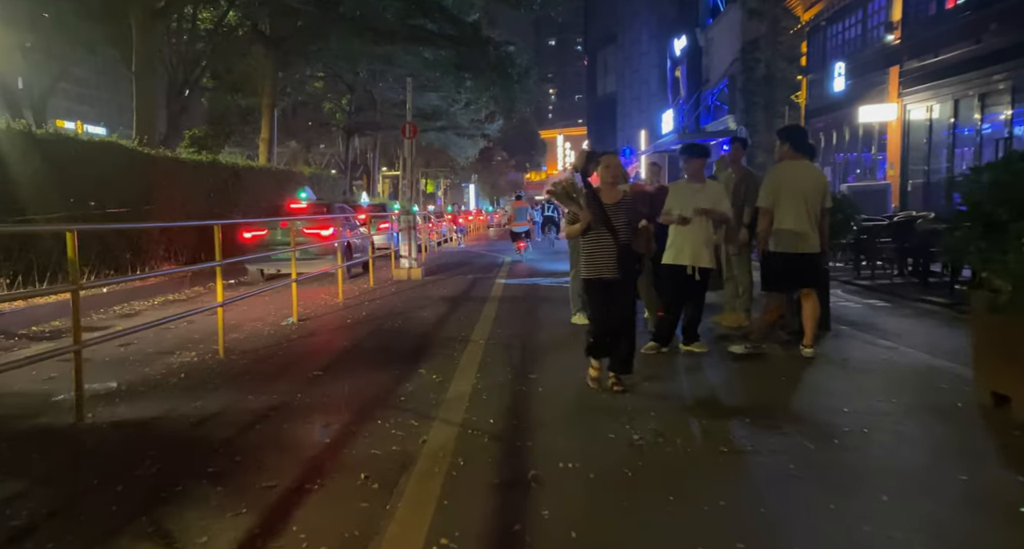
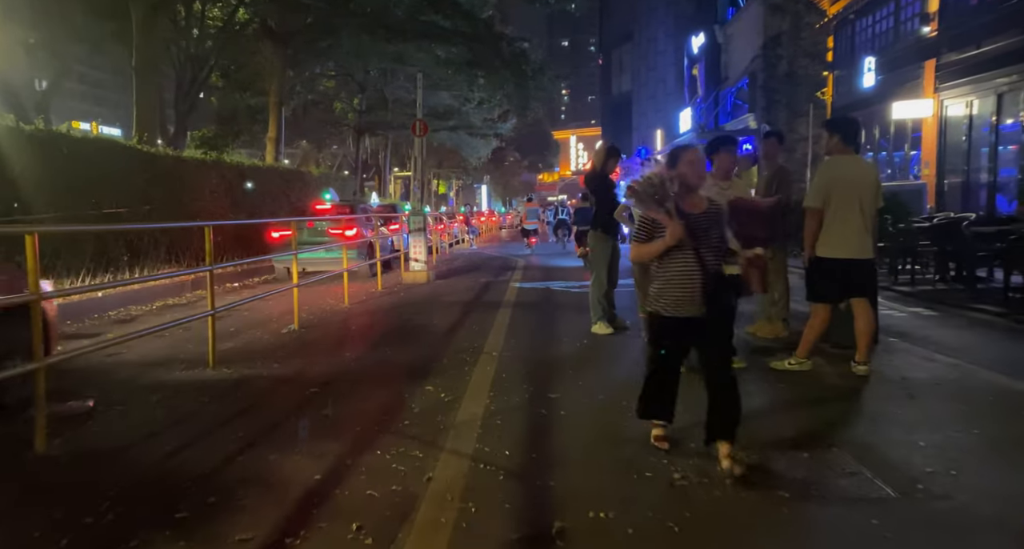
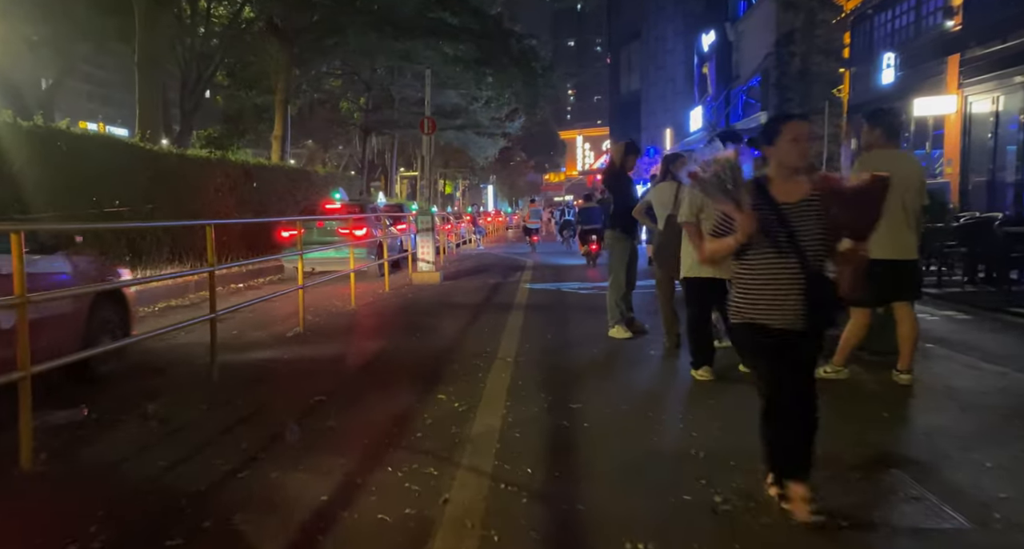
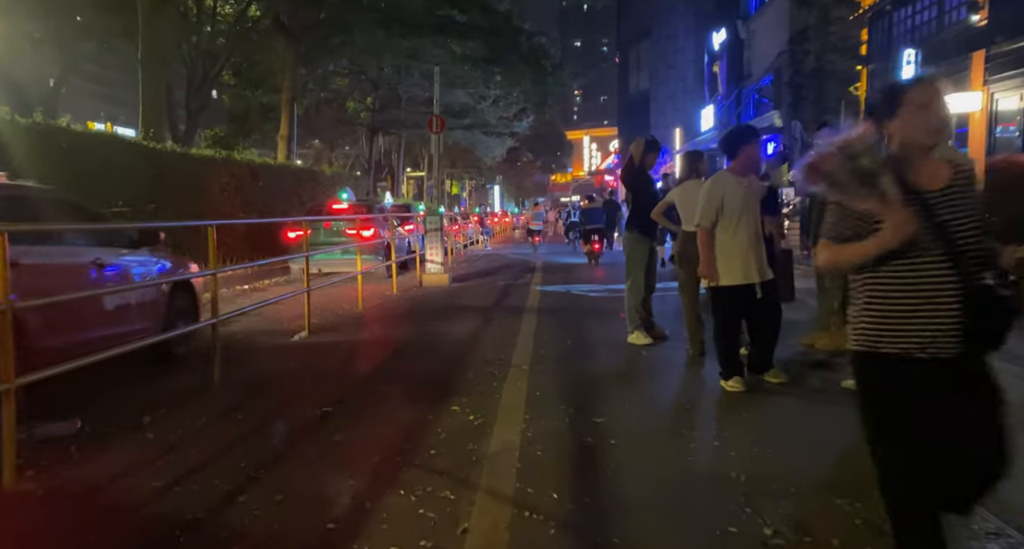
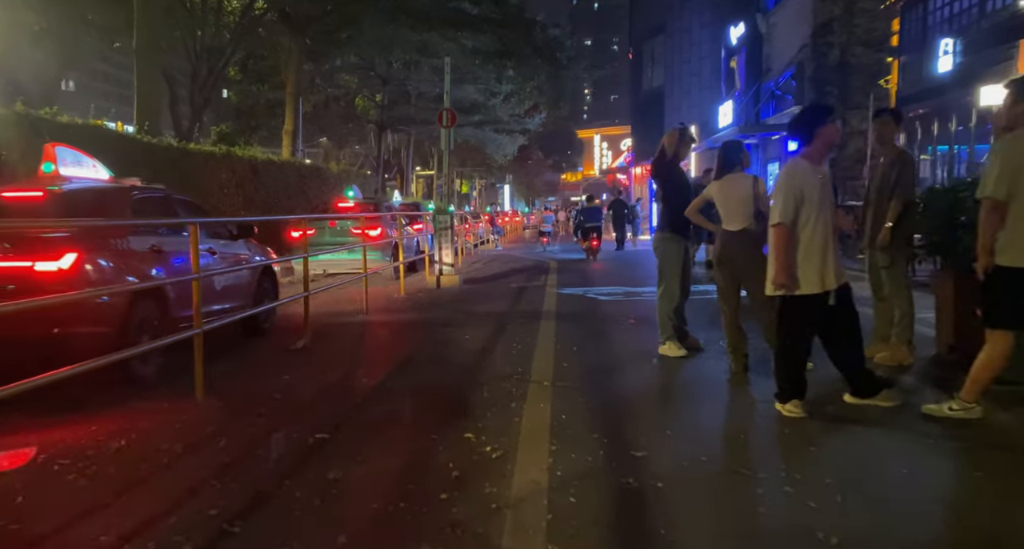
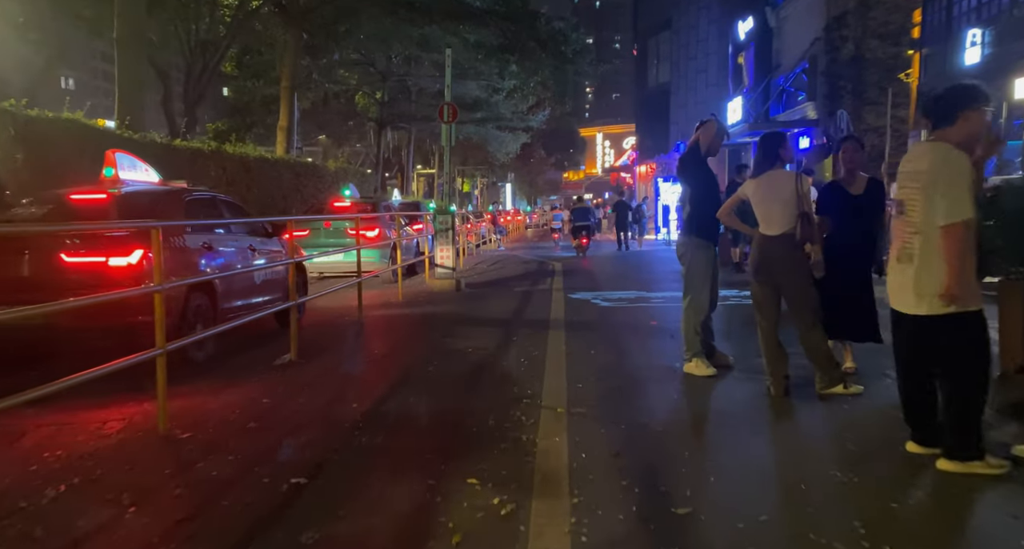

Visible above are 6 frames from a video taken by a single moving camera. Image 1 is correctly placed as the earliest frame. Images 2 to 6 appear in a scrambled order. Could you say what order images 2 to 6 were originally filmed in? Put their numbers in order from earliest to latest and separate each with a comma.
2, 3, 4, 5, 6
